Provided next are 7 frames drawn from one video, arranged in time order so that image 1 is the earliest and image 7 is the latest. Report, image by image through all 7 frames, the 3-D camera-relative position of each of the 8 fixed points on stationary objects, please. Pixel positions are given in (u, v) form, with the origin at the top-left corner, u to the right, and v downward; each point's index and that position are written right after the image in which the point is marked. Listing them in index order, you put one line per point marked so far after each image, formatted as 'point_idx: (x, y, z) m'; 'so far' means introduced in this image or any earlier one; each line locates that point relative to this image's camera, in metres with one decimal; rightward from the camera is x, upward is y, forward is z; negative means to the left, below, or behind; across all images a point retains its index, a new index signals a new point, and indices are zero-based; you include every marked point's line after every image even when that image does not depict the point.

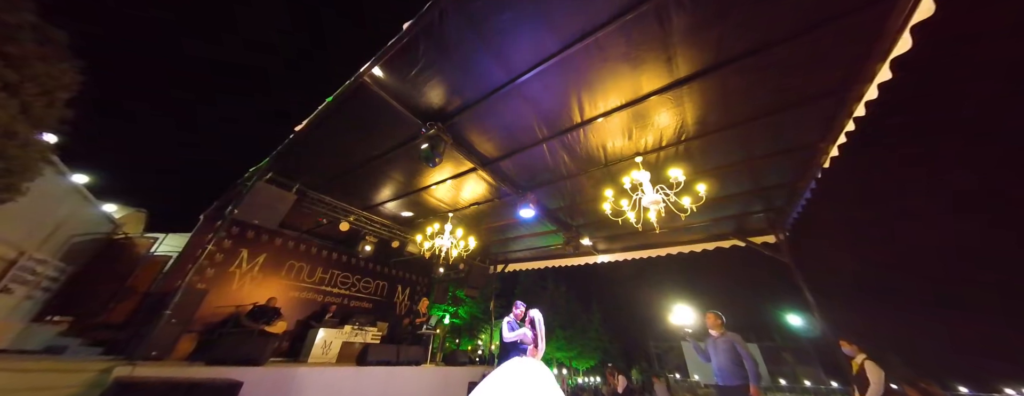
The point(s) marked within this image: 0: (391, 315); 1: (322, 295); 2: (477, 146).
0: (-3.5, -3.3, +7.5) m
1: (-4.7, -2.4, +6.5) m
2: (-0.5, +0.7, +3.4) m
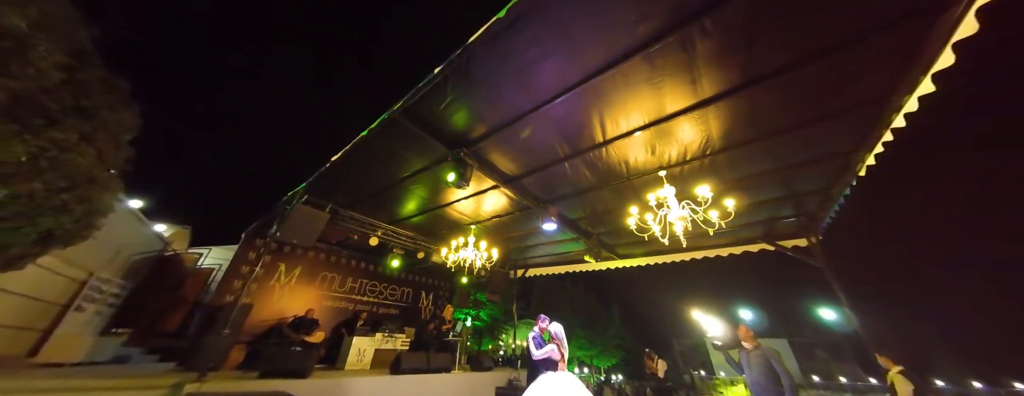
0: (-2.8, -3.6, +7.8) m
1: (-4.1, -2.7, +6.9) m
2: (-0.2, +0.4, +3.5) m
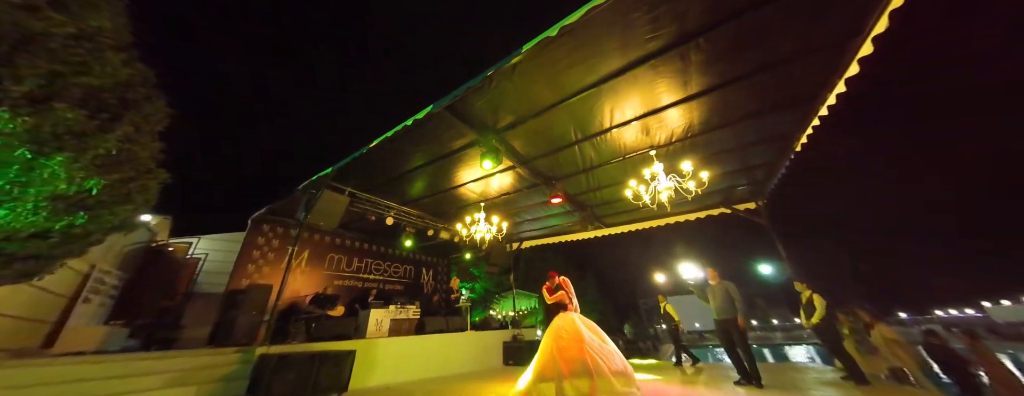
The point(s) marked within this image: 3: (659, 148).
0: (-2.9, -3.0, +8.4) m
1: (-4.1, -2.3, +7.2) m
2: (+0.1, +0.8, +4.1) m
3: (+2.2, +0.8, +4.1) m
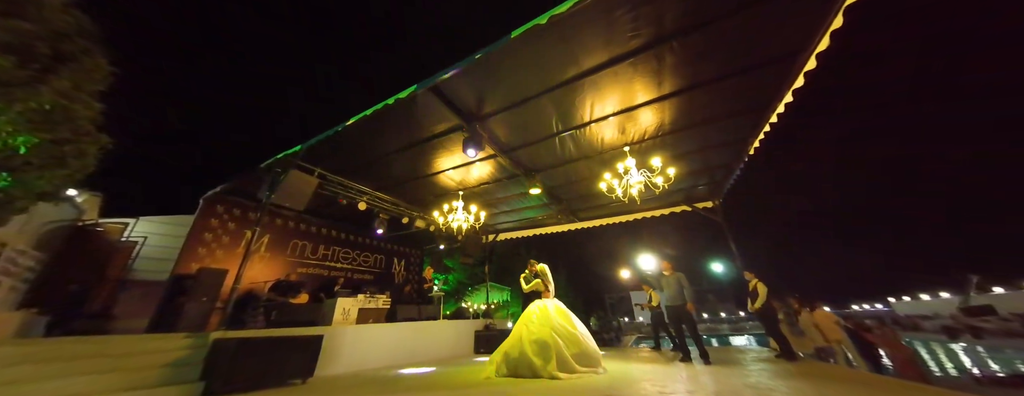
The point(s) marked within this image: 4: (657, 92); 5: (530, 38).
0: (-3.7, -2.7, +8.2) m
1: (-4.8, -1.9, +6.9) m
2: (-0.2, +0.9, +4.1) m
3: (+2.0, +0.9, +4.3) m
4: (+1.8, +1.3, +3.3) m
5: (+0.2, +1.5, +2.5) m
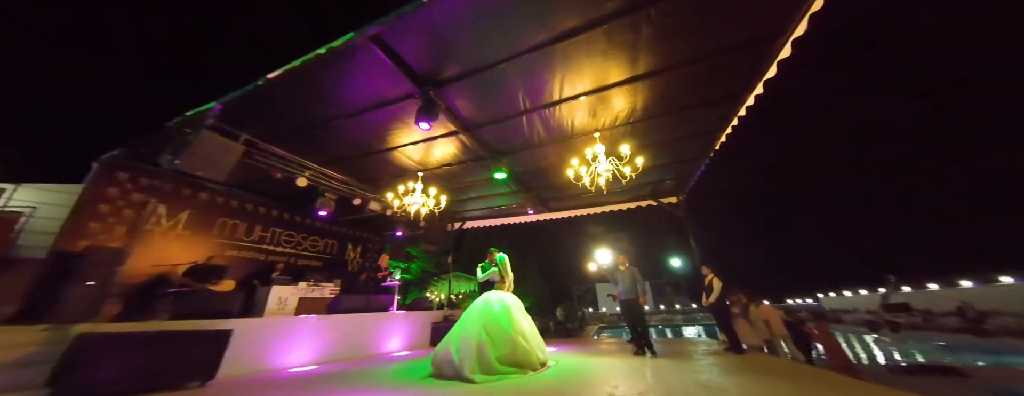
0: (-4.8, -2.1, +7.5) m
1: (-5.7, -1.3, +6.1) m
2: (-0.7, +1.2, +3.7) m
3: (+1.4, +1.0, +4.1) m
4: (+1.4, +1.5, +3.1) m
5: (-0.2, +1.7, +2.1) m
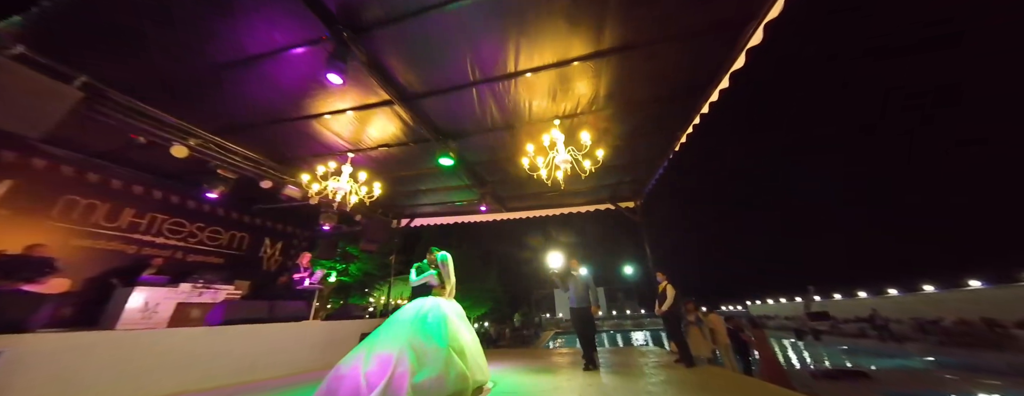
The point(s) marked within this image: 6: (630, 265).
0: (-6.0, -1.7, +6.2) m
1: (-6.7, -0.8, +4.7) m
2: (-1.3, +1.4, +3.0) m
3: (+0.7, +1.1, +3.7) m
4: (+0.8, +1.5, +2.7) m
5: (-0.6, +1.9, +1.6) m
6: (+3.2, -1.8, +7.3) m
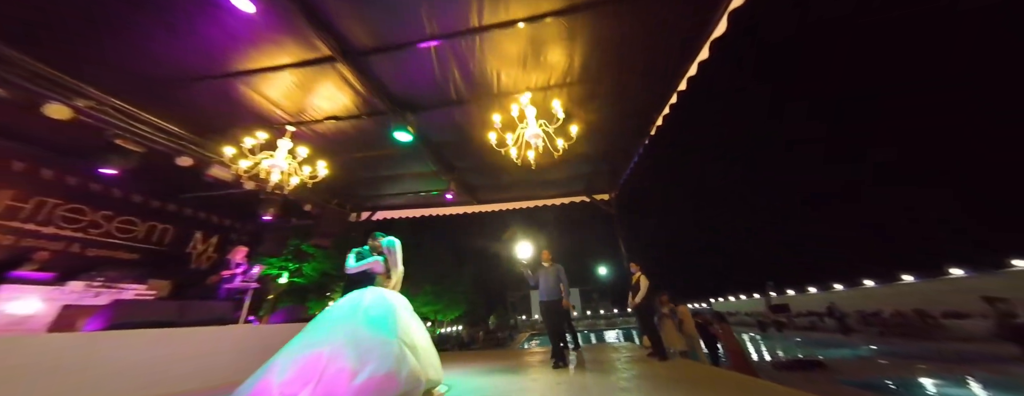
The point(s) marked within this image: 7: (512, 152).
0: (-6.6, -1.4, +5.3) m
1: (-7.2, -0.5, +3.8) m
2: (-1.7, +1.6, +2.5) m
3: (+0.3, +1.3, +3.4) m
4: (+0.5, +1.8, +2.4) m
5: (-0.8, +2.1, +1.1) m
6: (+2.5, -1.7, +7.2) m
7: (0.0, +0.6, +3.5) m
